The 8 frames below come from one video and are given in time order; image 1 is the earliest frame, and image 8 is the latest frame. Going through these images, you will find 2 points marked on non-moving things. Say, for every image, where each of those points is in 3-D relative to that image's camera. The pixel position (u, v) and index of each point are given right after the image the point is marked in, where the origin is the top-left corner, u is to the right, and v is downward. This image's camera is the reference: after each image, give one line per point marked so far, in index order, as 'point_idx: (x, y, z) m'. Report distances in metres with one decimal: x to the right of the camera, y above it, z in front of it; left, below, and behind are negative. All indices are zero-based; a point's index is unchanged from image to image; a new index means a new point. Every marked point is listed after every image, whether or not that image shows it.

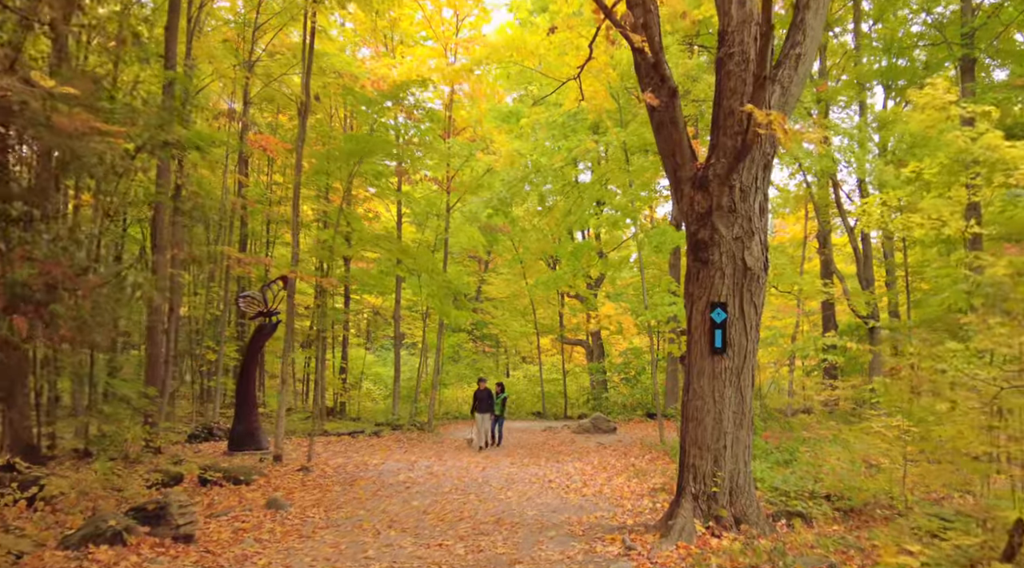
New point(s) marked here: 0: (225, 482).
0: (-3.4, -2.3, +9.0) m
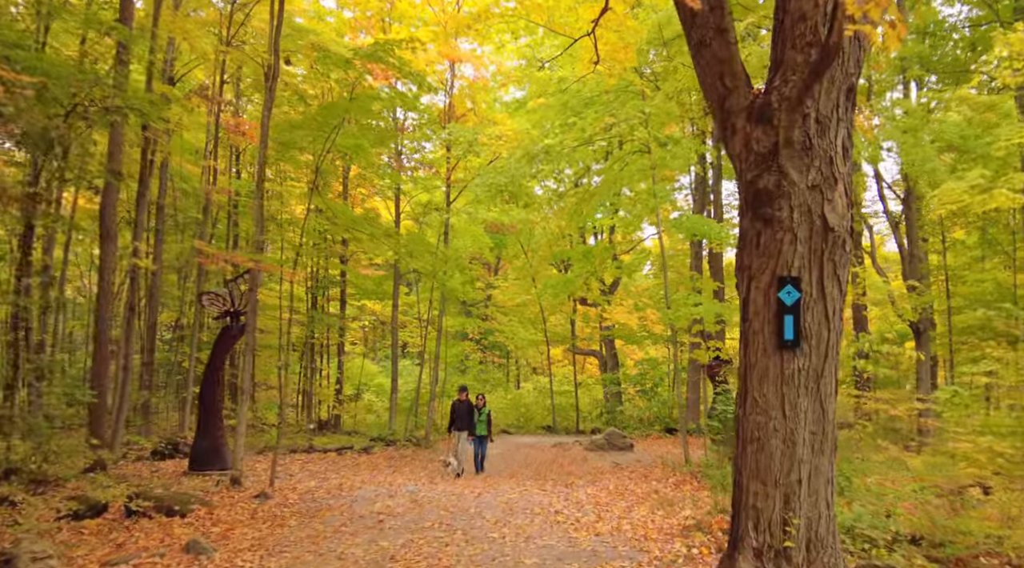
0: (-3.5, -2.2, +7.4) m
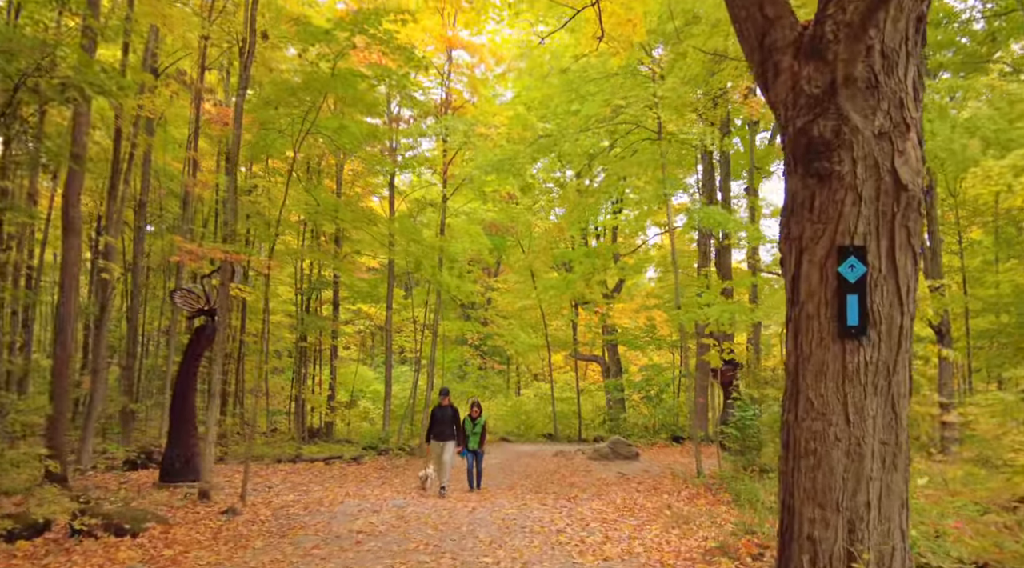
0: (-3.5, -2.1, +6.6) m
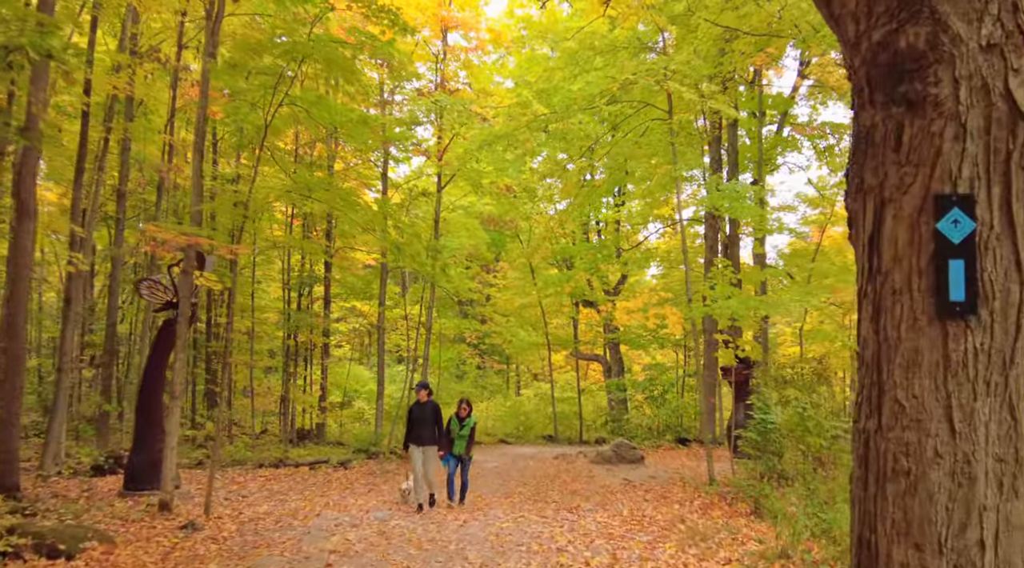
0: (-3.5, -2.0, +5.8) m
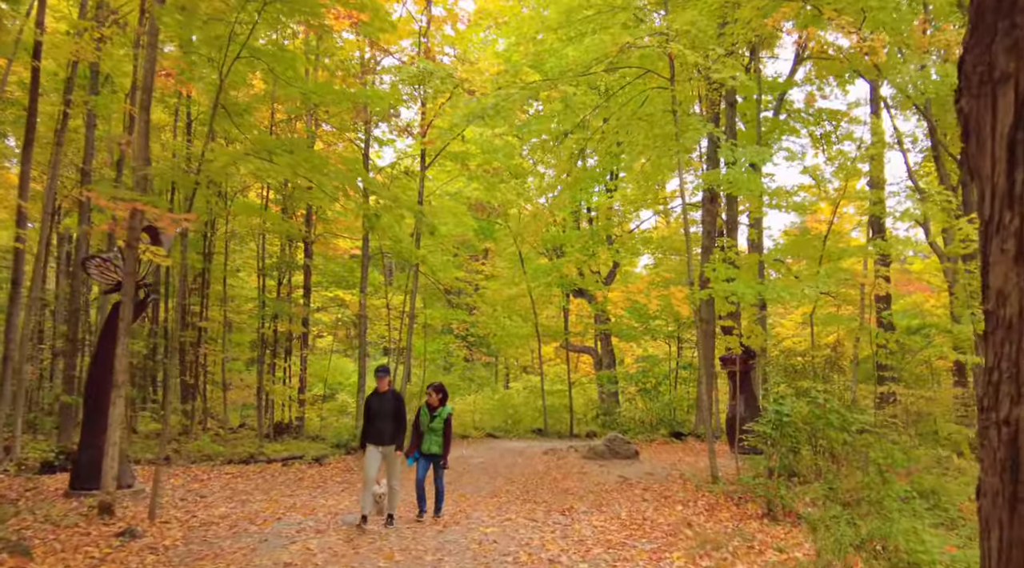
0: (-3.6, -1.8, +5.0) m
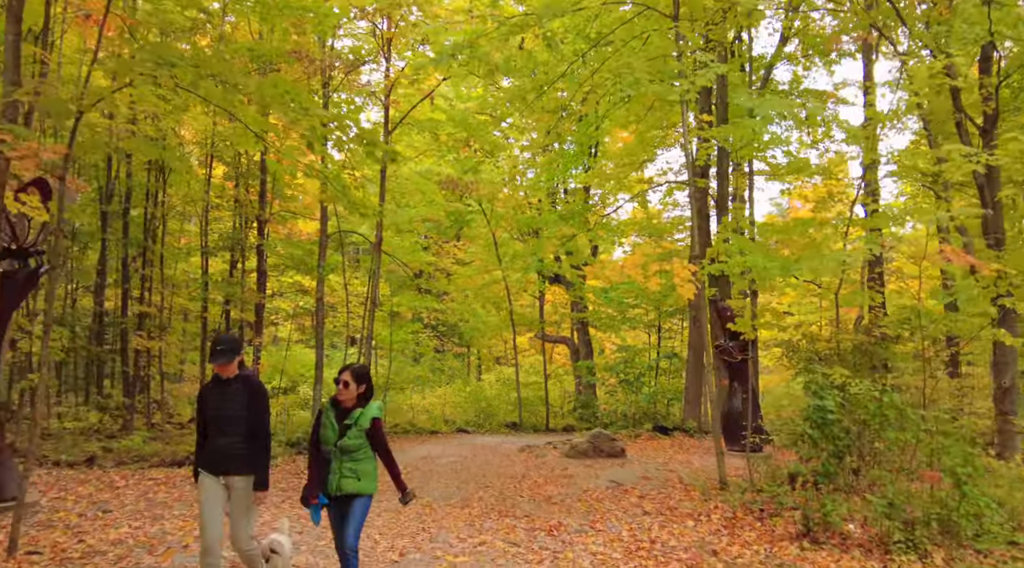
0: (-3.7, -1.5, +3.4) m
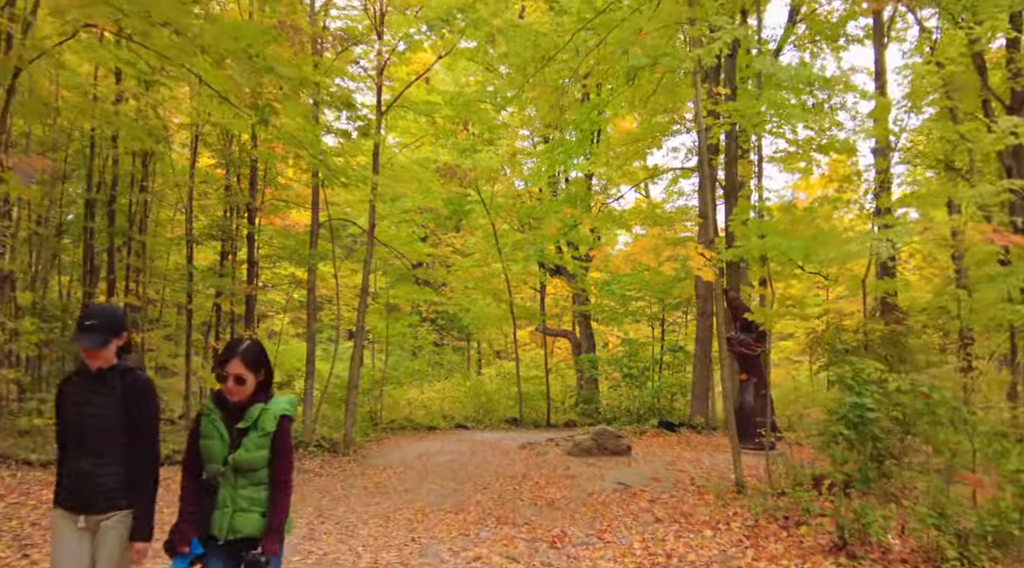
0: (-3.7, -1.5, +2.8) m
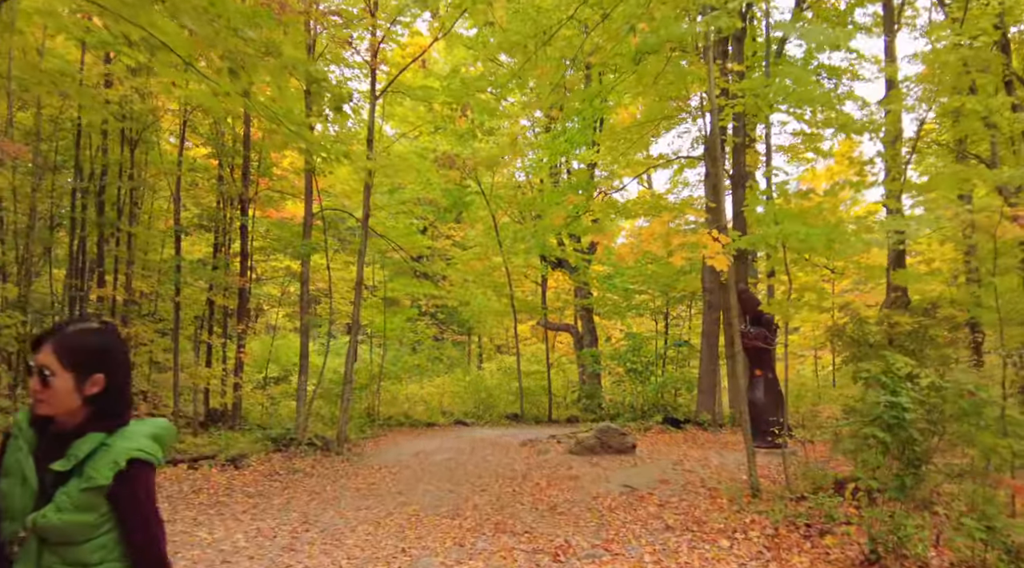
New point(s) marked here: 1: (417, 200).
0: (-3.8, -1.4, +2.4) m
1: (-2.2, +2.0, +18.1) m
